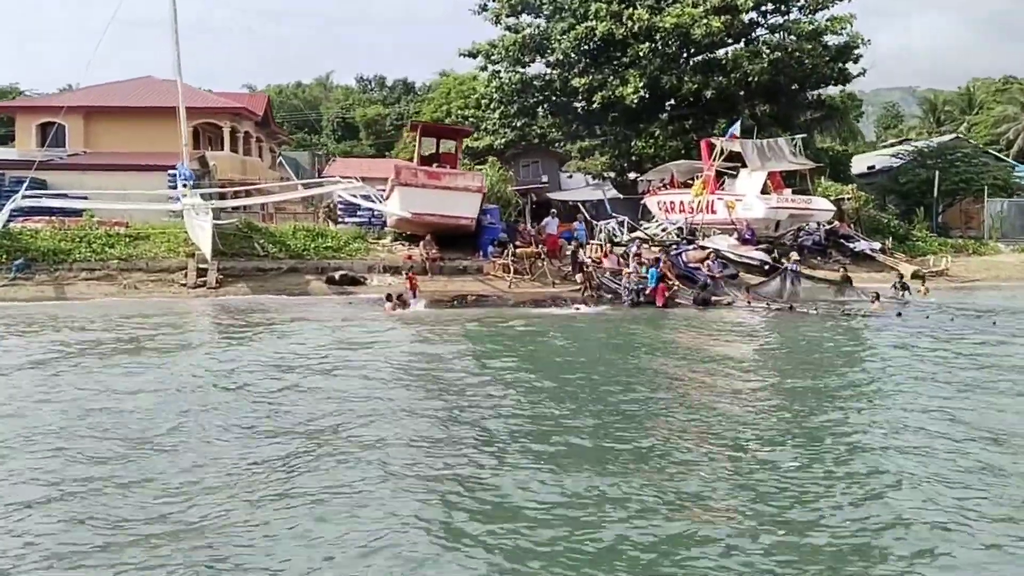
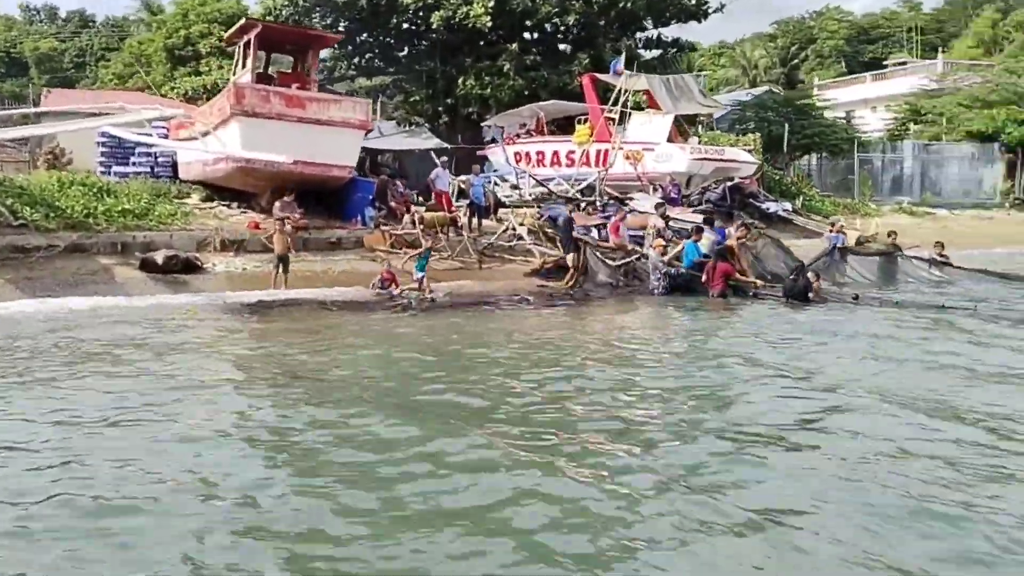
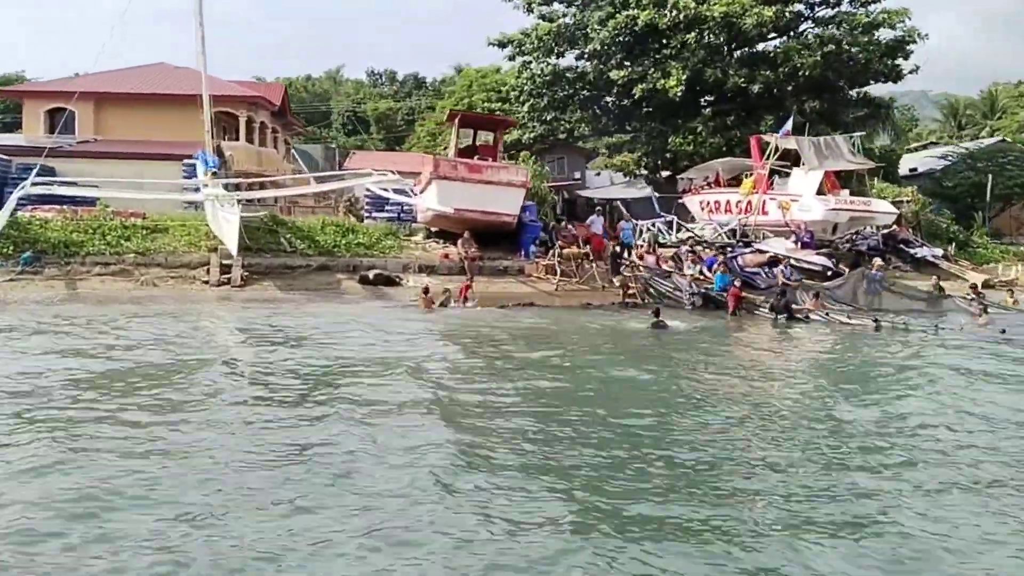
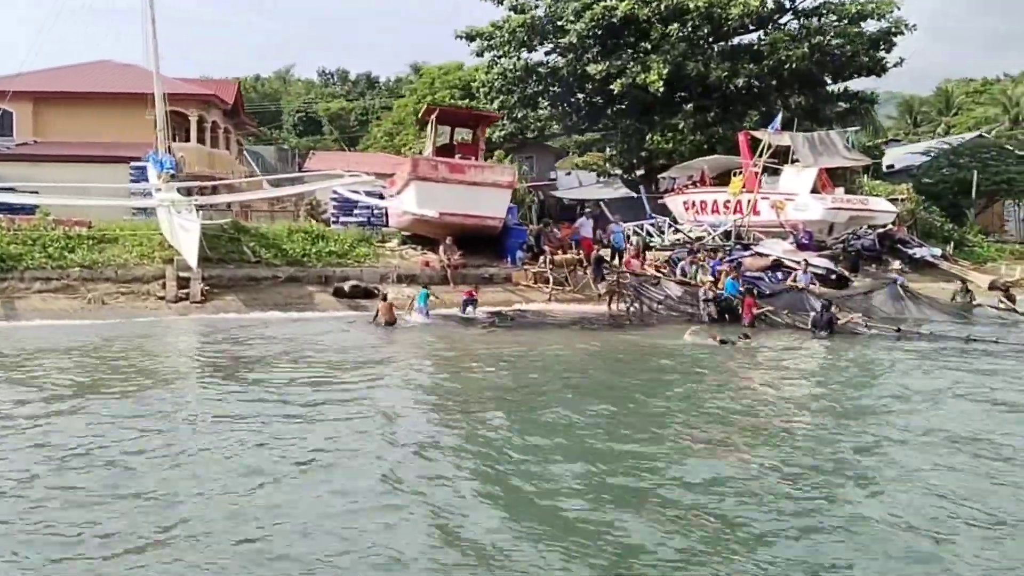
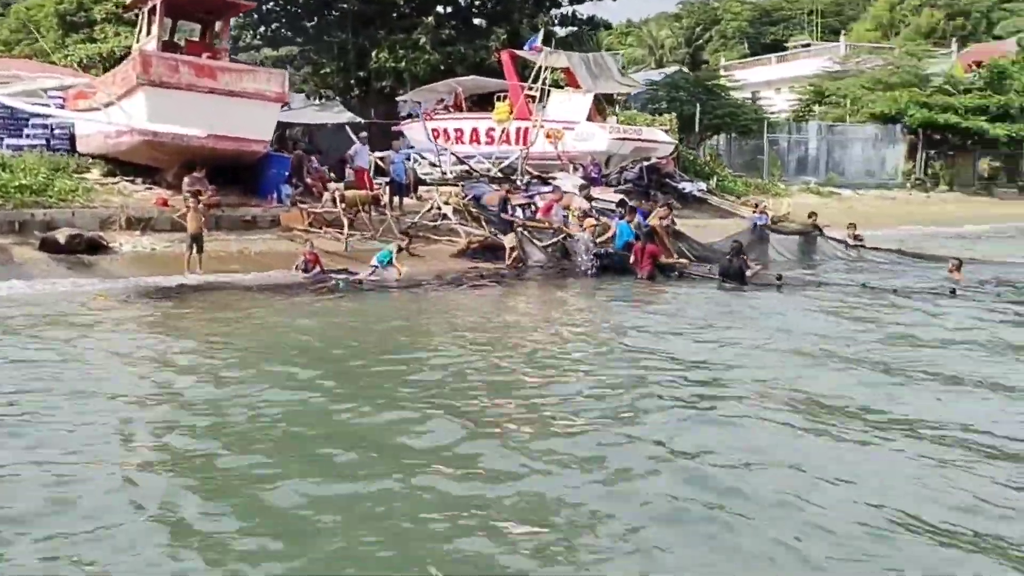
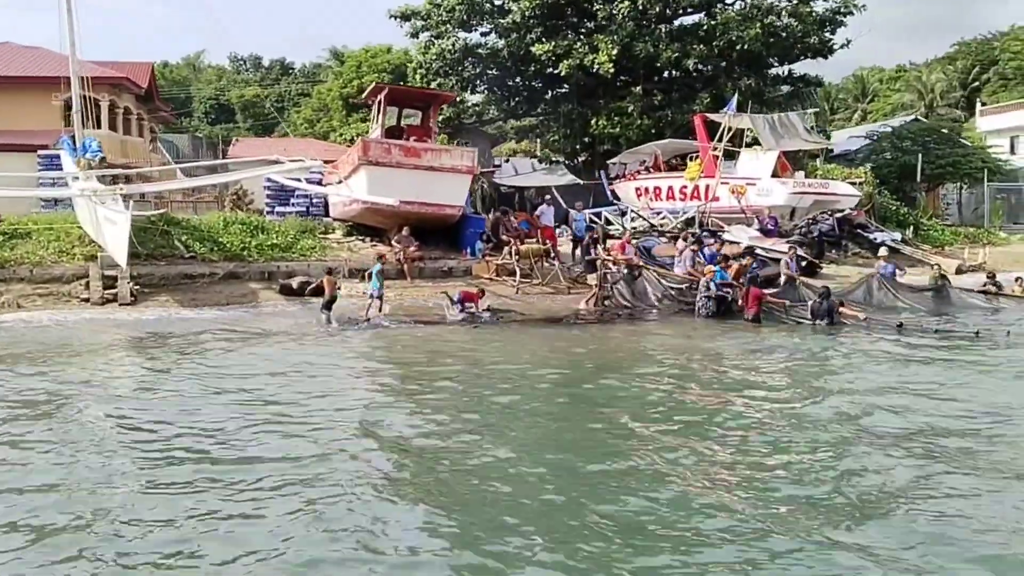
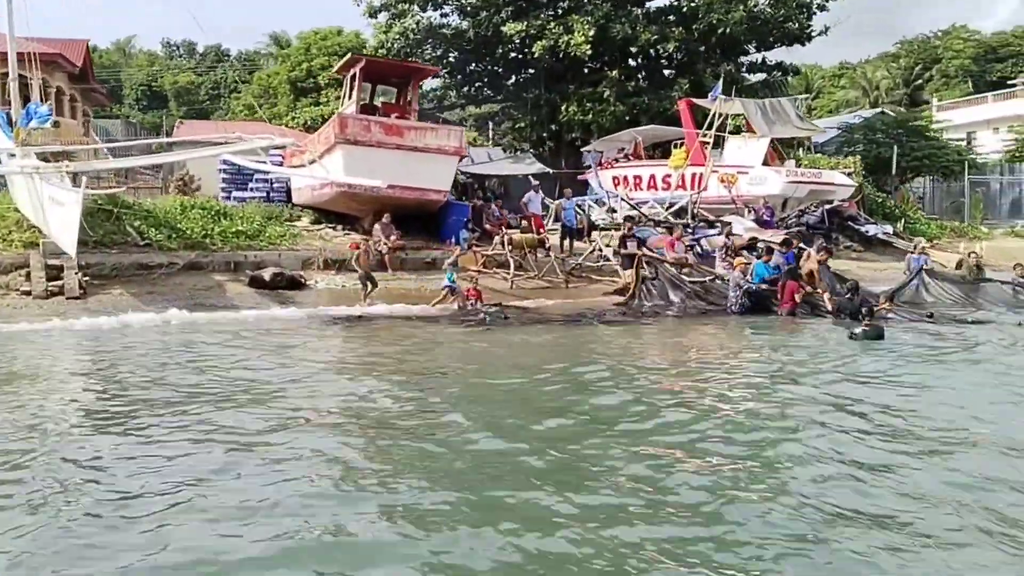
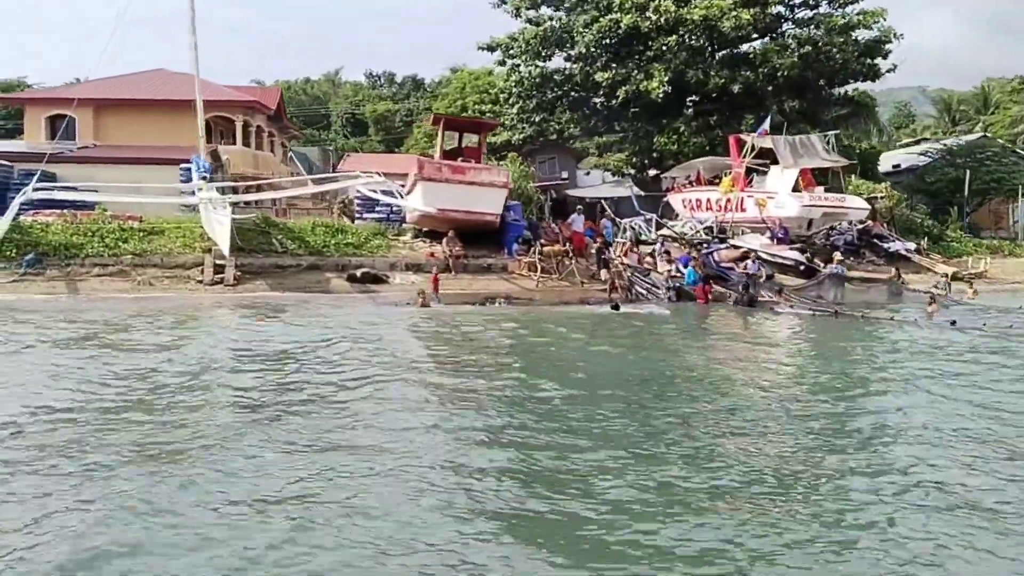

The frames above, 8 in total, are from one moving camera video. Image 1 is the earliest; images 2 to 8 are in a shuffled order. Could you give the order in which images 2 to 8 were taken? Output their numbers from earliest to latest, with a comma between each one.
8, 3, 4, 6, 7, 2, 5
